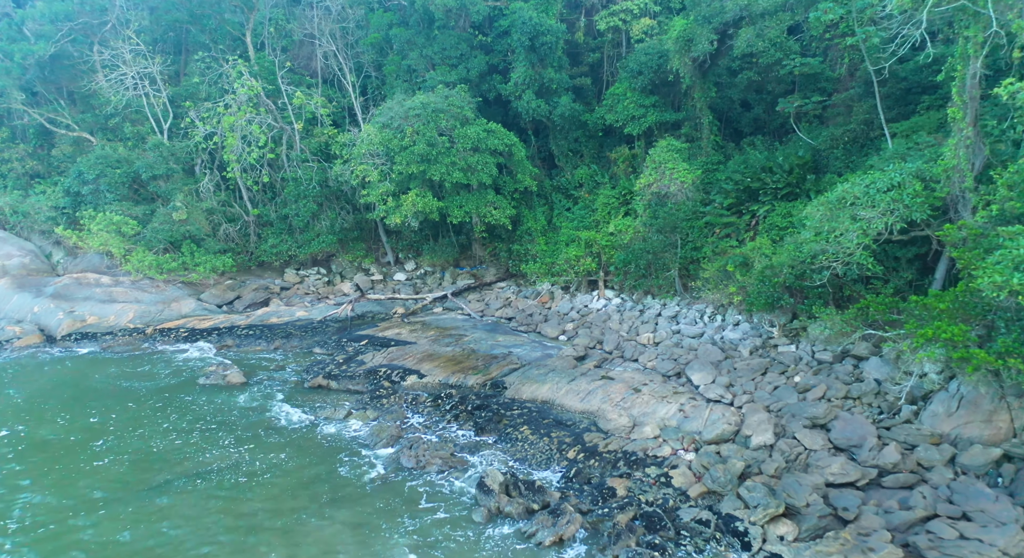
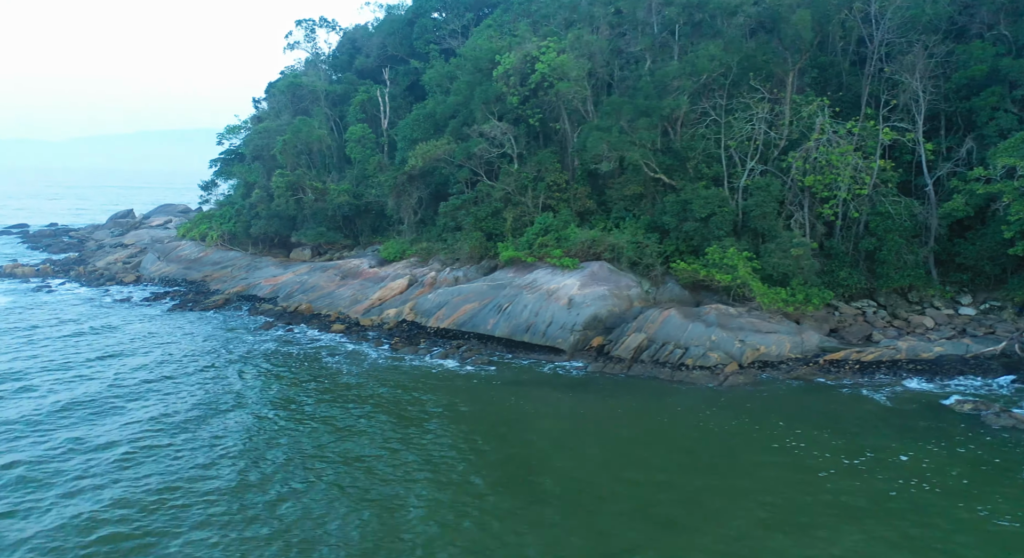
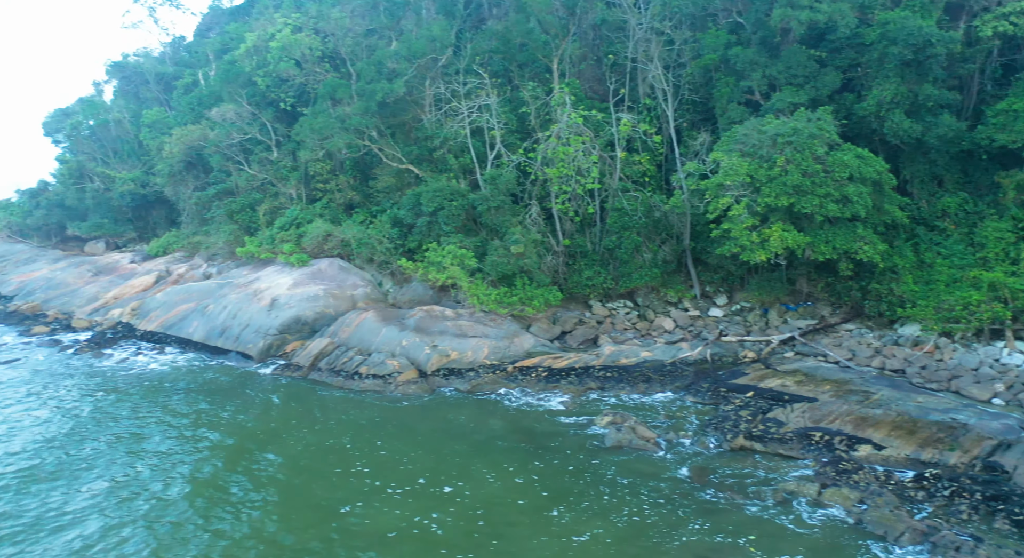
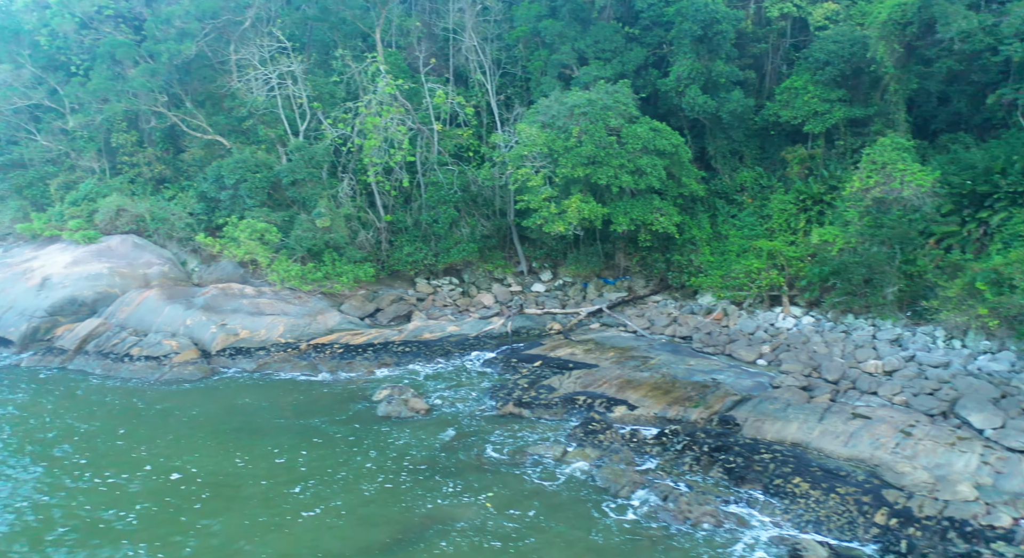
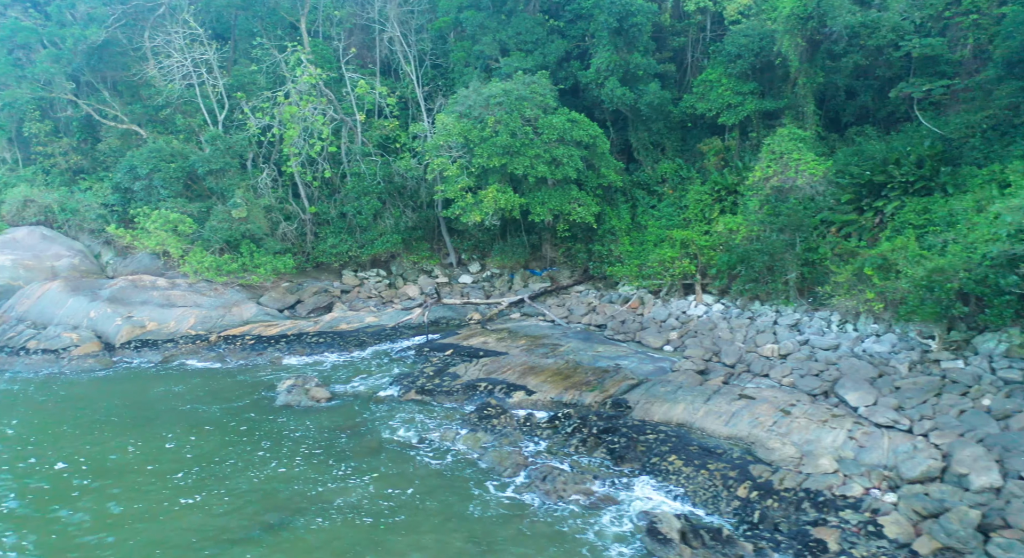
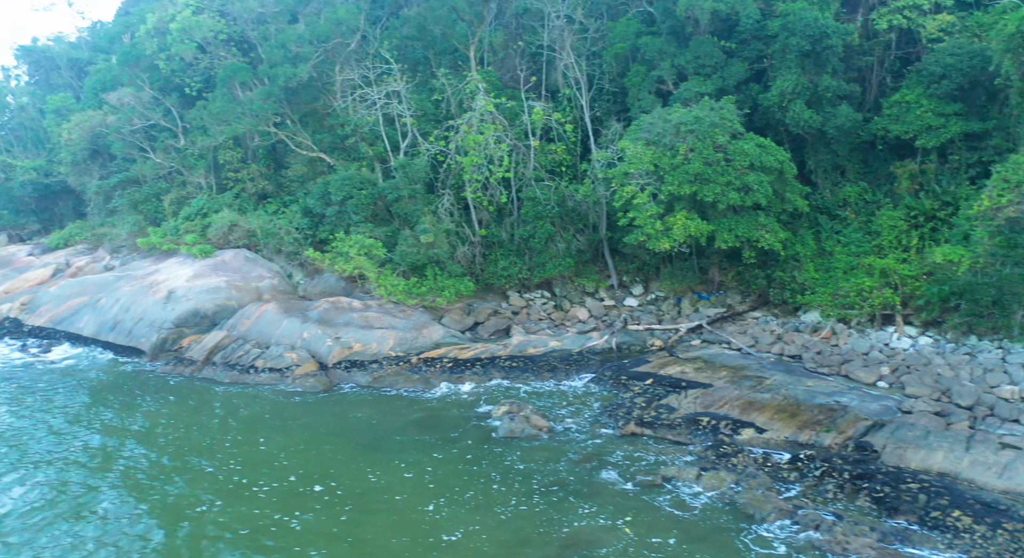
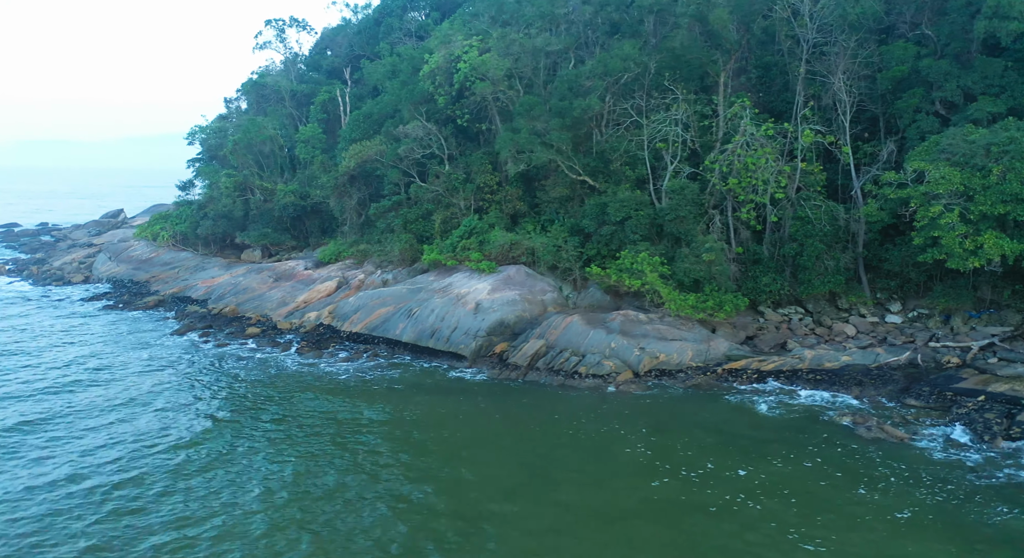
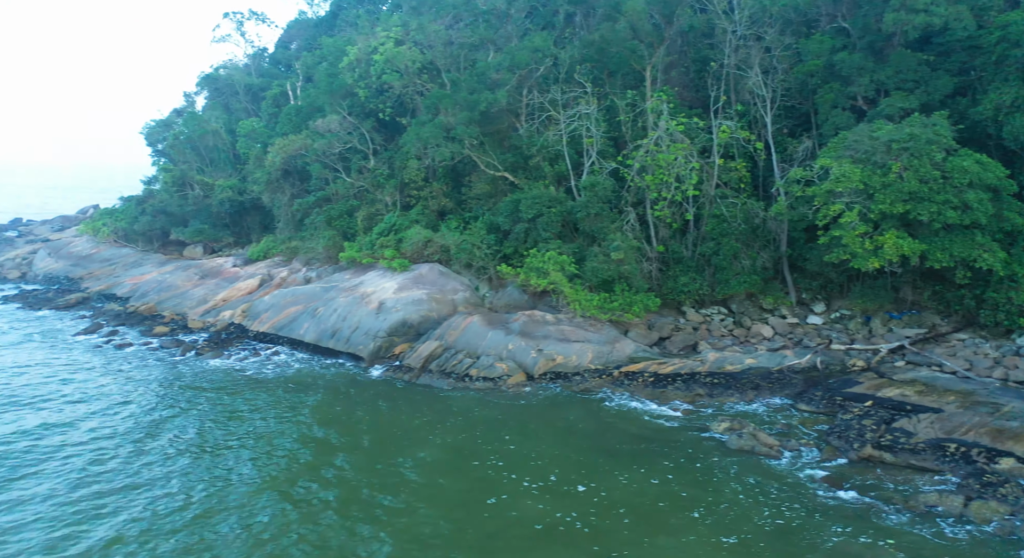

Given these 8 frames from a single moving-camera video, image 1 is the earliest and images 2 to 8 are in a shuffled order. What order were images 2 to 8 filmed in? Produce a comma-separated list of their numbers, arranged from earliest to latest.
5, 4, 6, 3, 8, 7, 2
